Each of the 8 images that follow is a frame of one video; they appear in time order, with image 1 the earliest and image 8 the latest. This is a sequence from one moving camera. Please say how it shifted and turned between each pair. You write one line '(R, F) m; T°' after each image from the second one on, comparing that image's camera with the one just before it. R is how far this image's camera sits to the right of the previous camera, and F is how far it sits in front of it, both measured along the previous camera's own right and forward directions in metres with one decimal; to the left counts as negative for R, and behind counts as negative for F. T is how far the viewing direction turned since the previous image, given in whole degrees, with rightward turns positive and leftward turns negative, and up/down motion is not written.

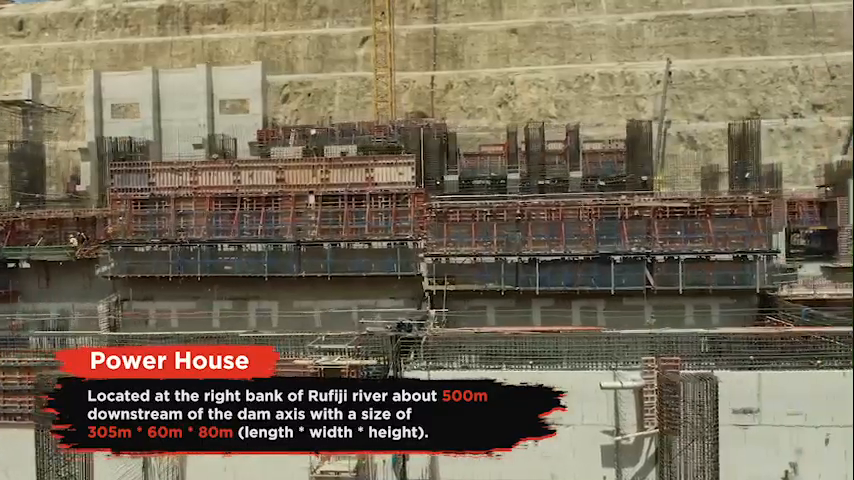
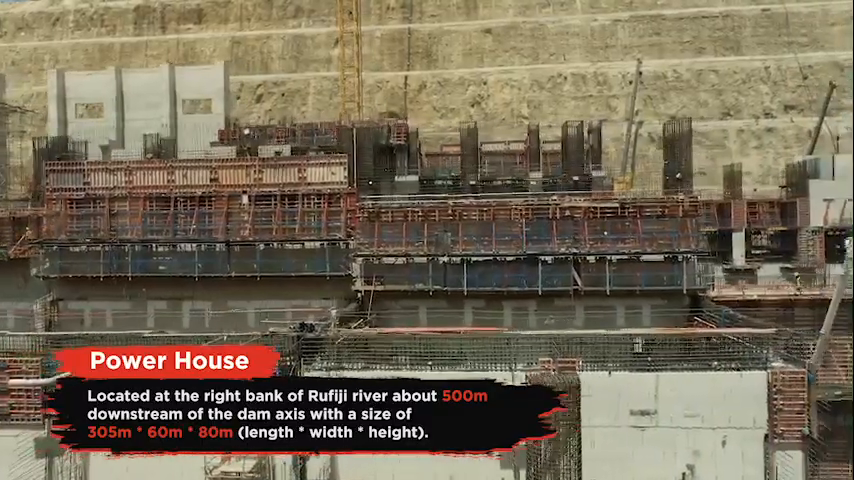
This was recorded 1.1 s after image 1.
(+2.3, +0.1) m; 0°
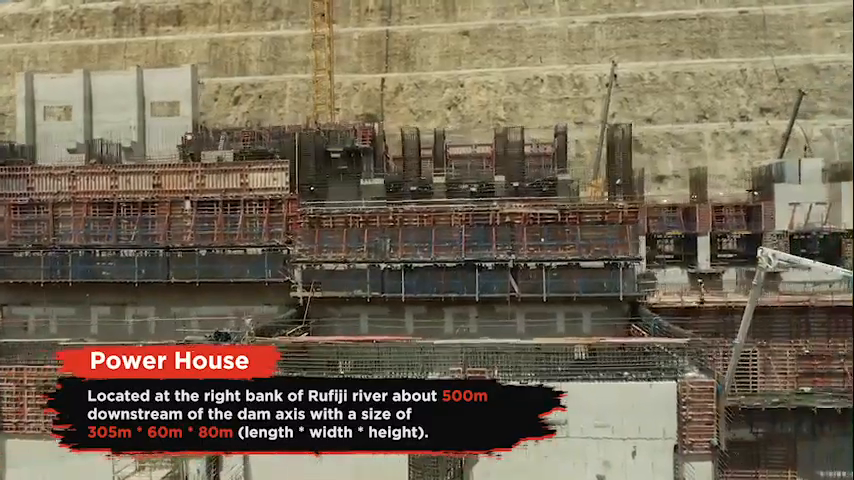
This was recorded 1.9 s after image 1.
(+2.0, +0.1) m; 0°
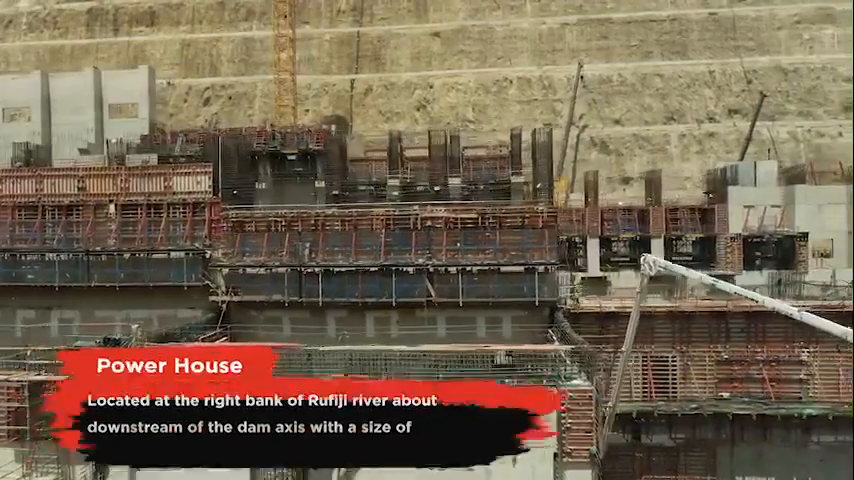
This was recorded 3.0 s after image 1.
(+2.6, +0.1) m; 0°
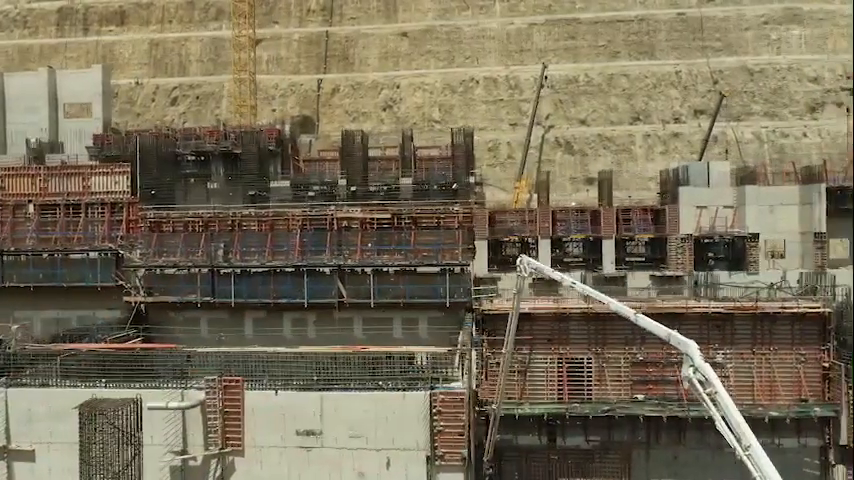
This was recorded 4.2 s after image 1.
(+2.7, +0.2) m; 0°
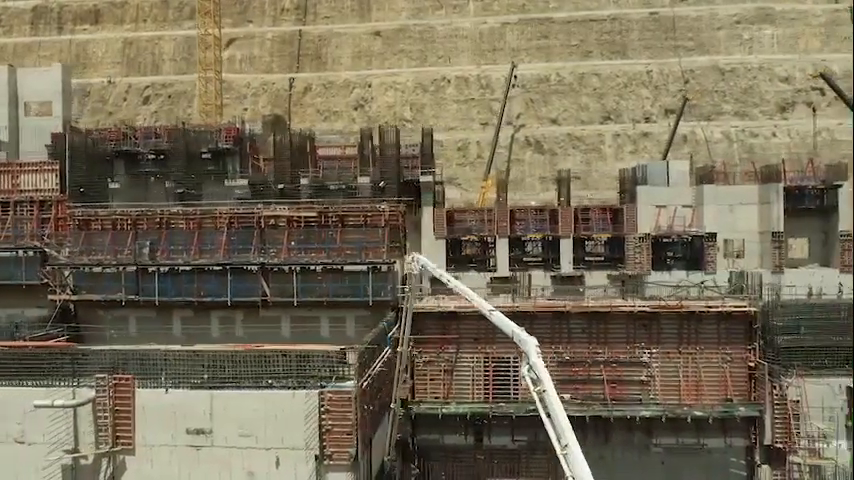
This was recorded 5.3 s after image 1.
(+2.3, +0.2) m; 0°
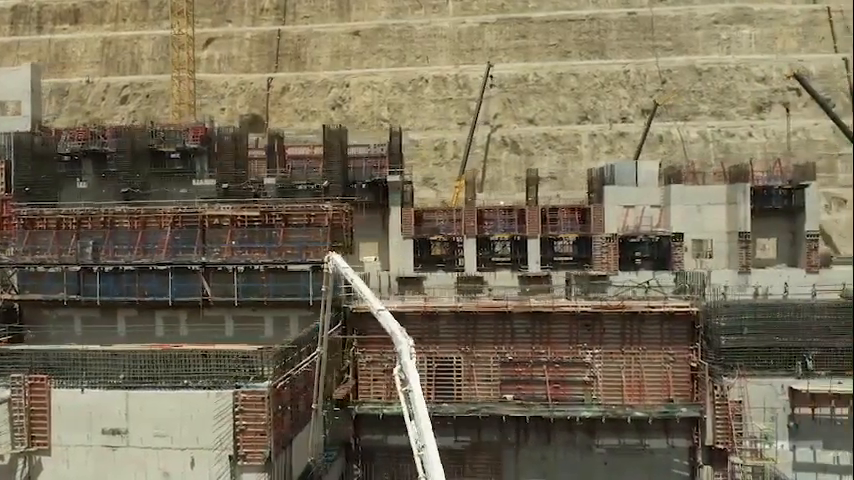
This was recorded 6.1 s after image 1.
(+1.7, +0.1) m; 0°
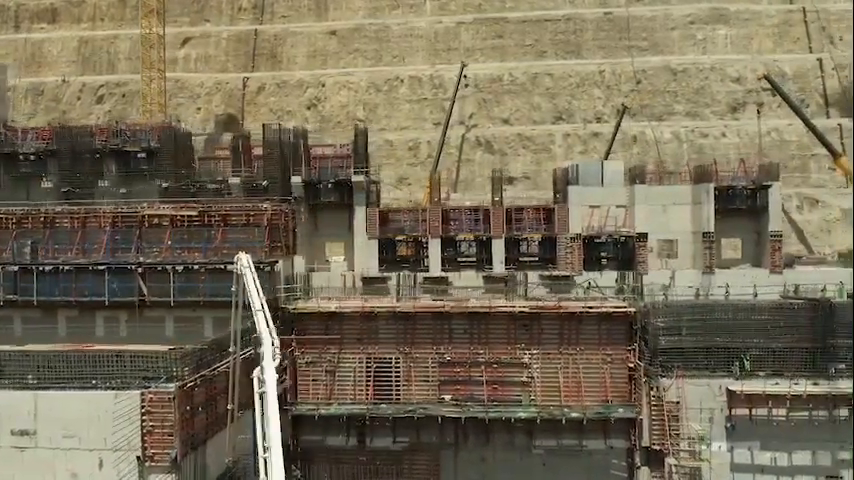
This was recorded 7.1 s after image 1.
(+1.8, +0.1) m; 0°
